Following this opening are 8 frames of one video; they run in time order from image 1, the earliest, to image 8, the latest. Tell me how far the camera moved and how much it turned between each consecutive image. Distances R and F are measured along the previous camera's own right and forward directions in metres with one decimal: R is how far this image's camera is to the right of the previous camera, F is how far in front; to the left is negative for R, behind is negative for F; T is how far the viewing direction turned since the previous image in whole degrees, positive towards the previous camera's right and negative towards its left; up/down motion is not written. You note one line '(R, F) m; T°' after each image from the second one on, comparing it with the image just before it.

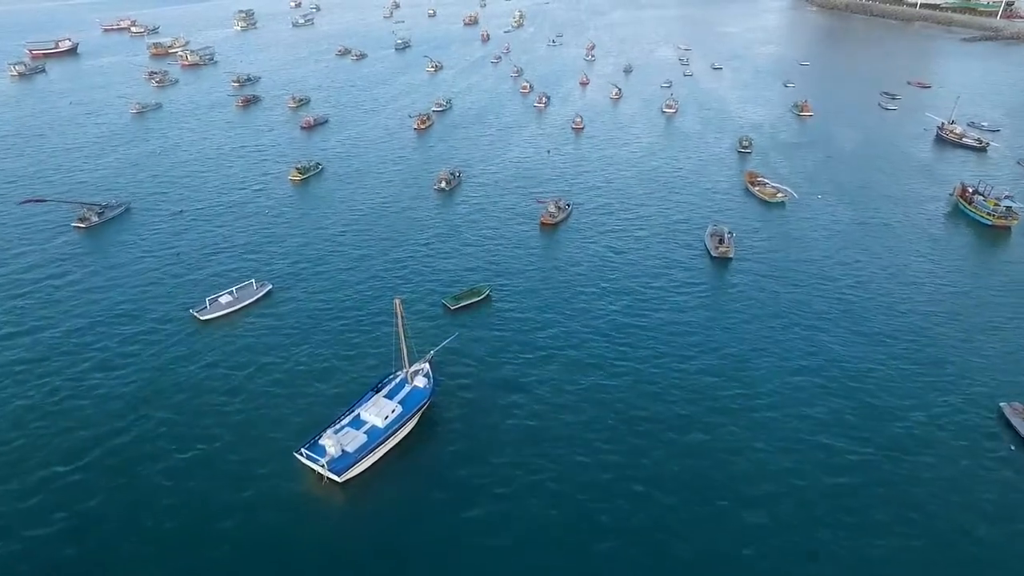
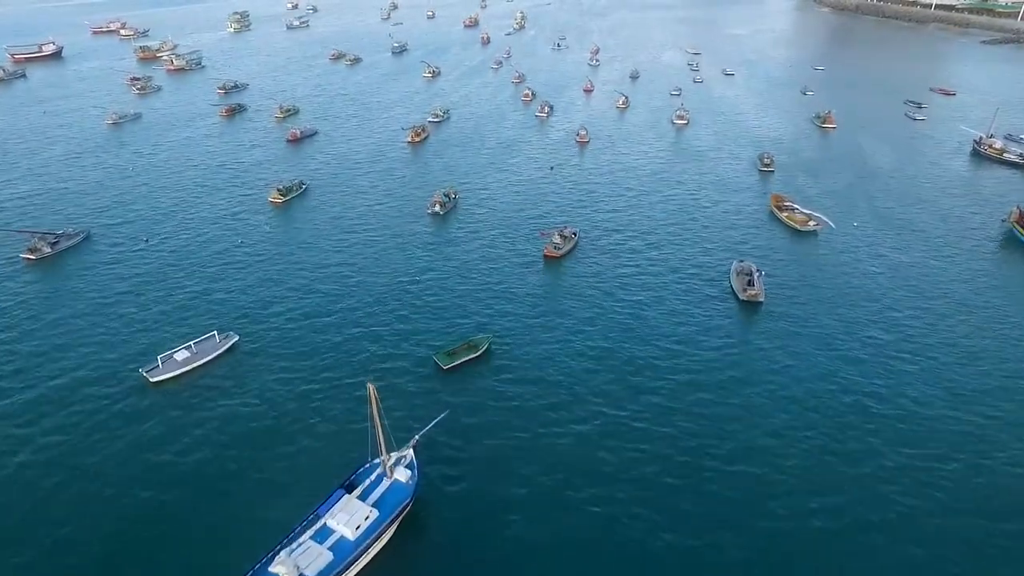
(+0.1, +12.0) m; 0°
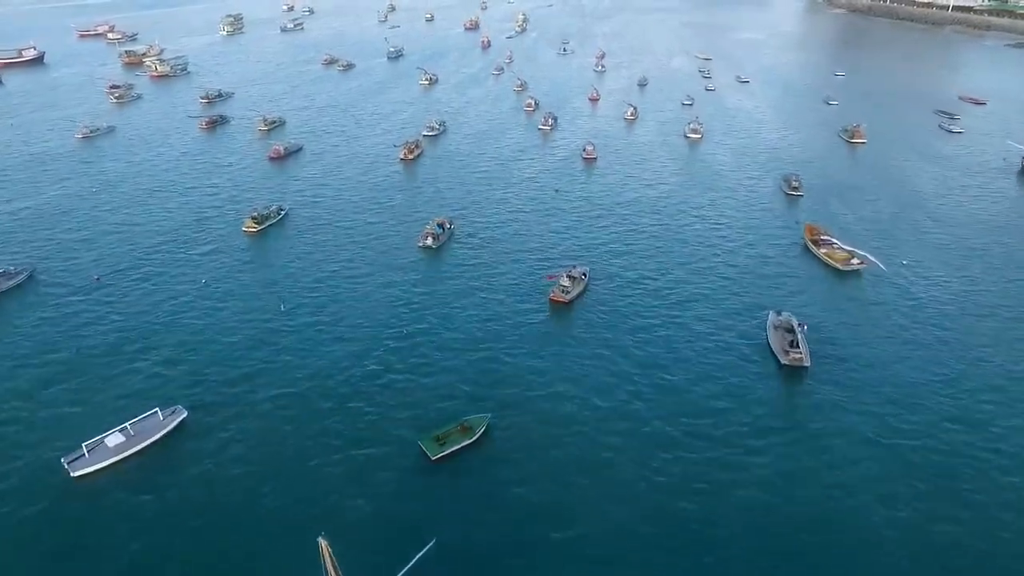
(0.0, +13.2) m; 0°
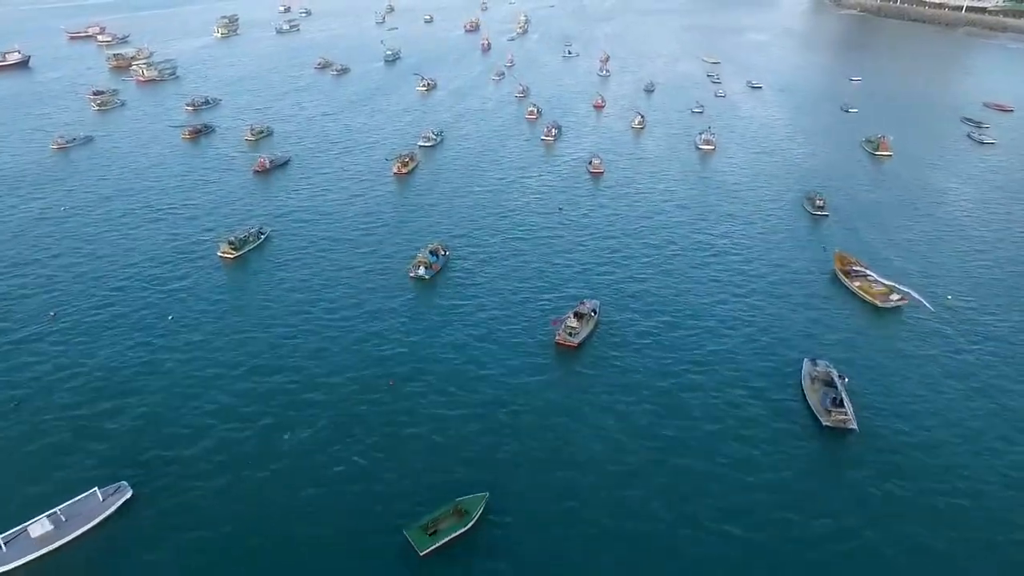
(+0.1, +9.8) m; 0°
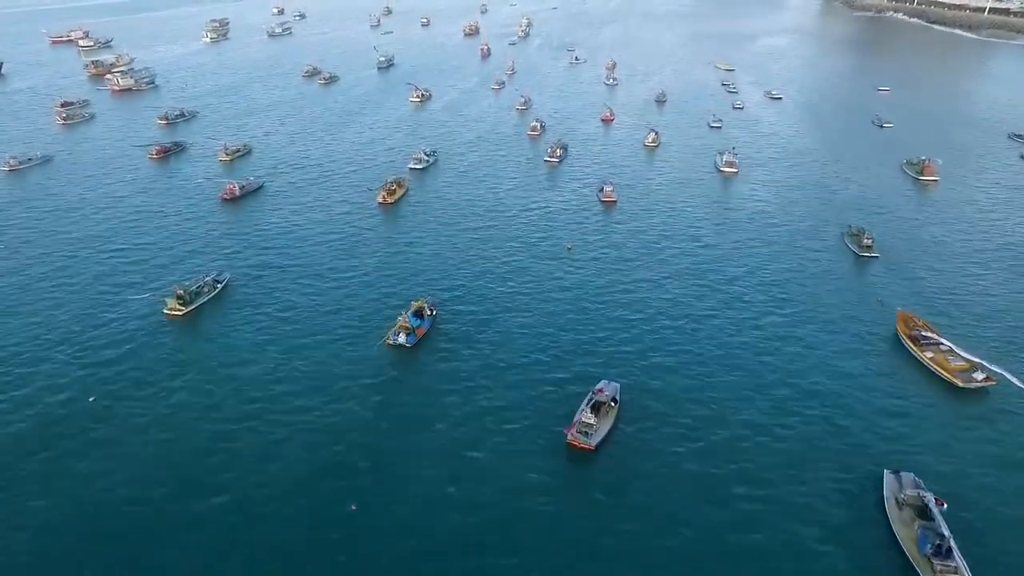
(+0.2, +16.1) m; 0°
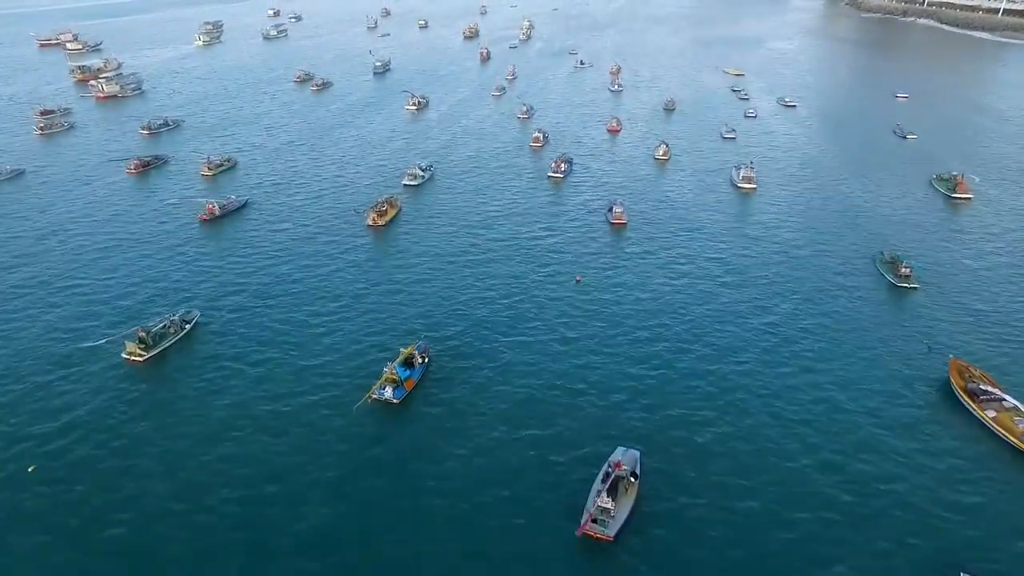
(-0.1, +9.6) m; 0°
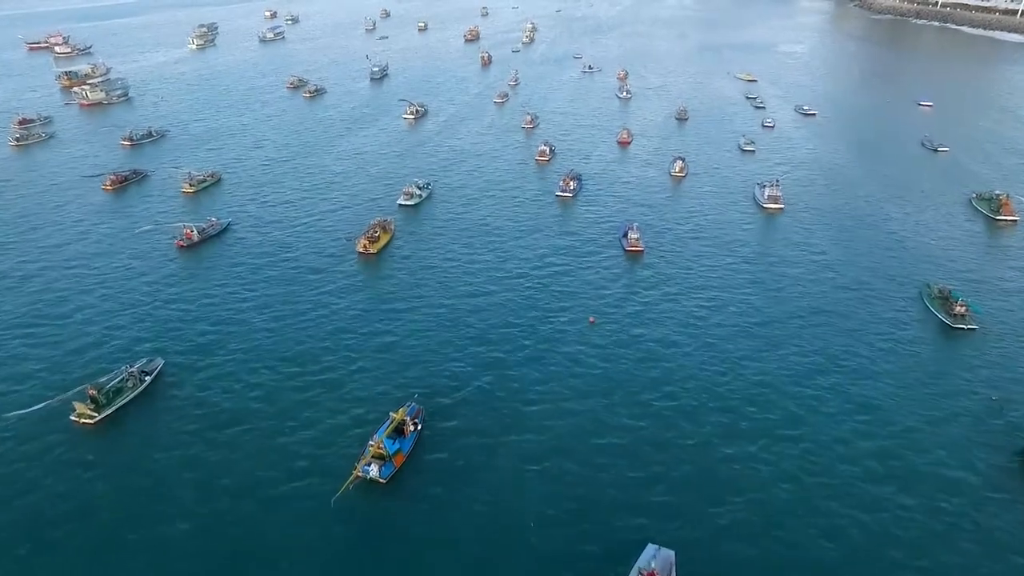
(-0.4, +10.3) m; 0°
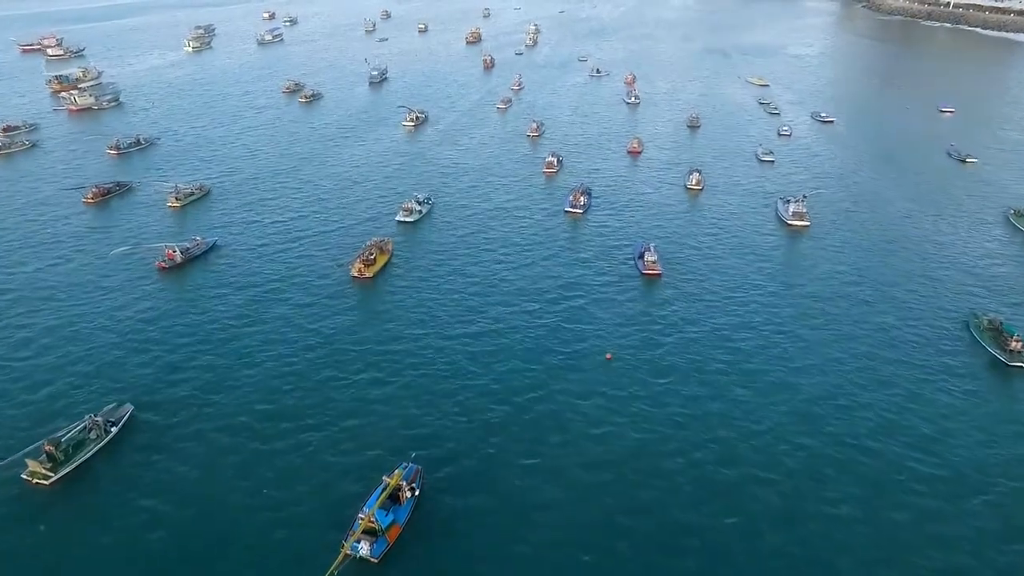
(-0.5, +7.9) m; 0°
